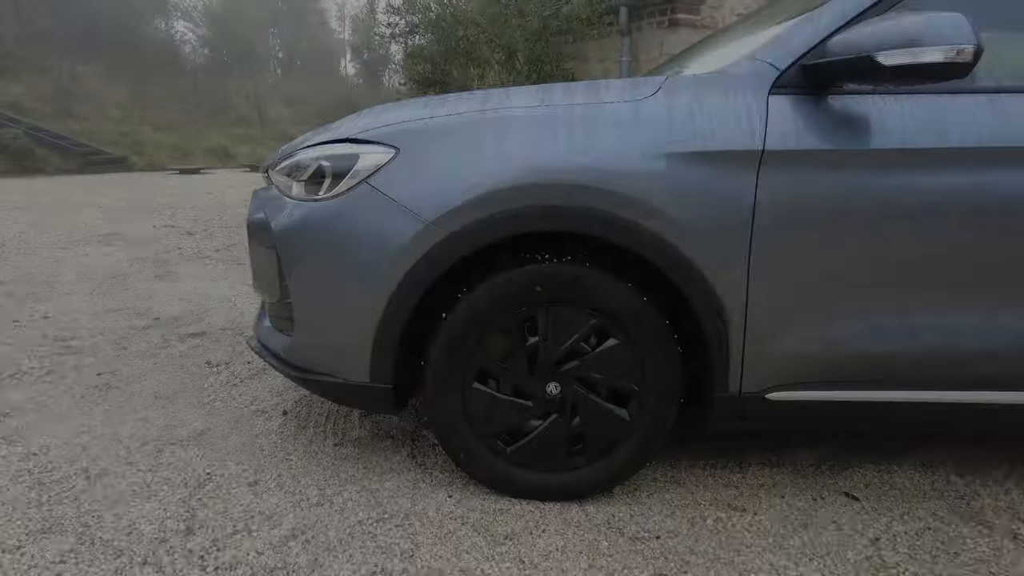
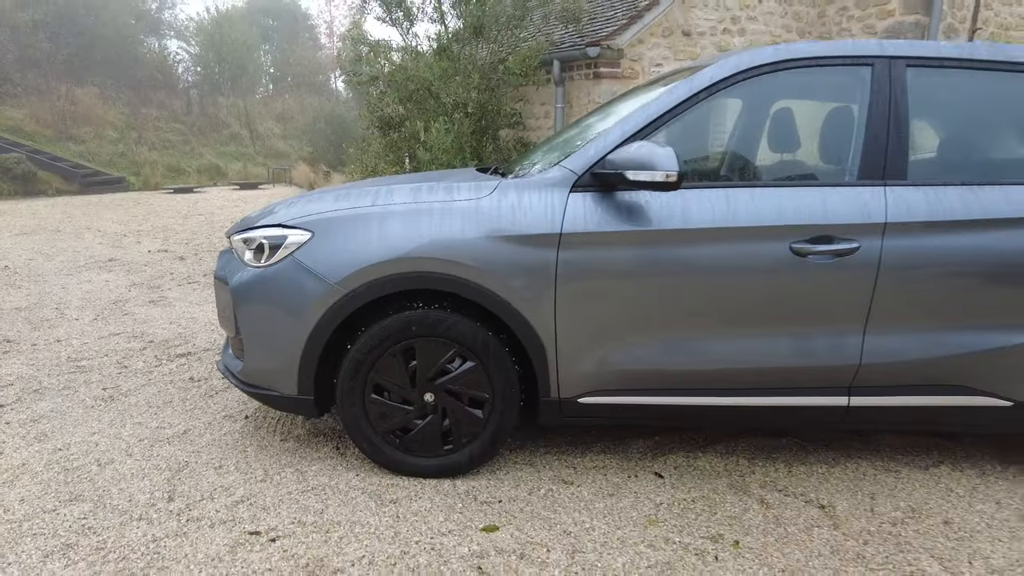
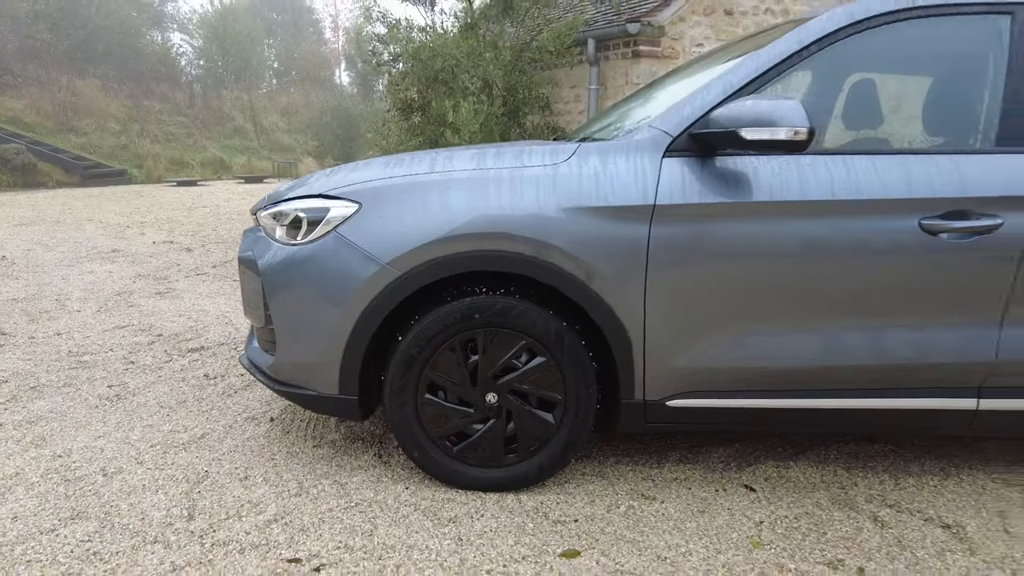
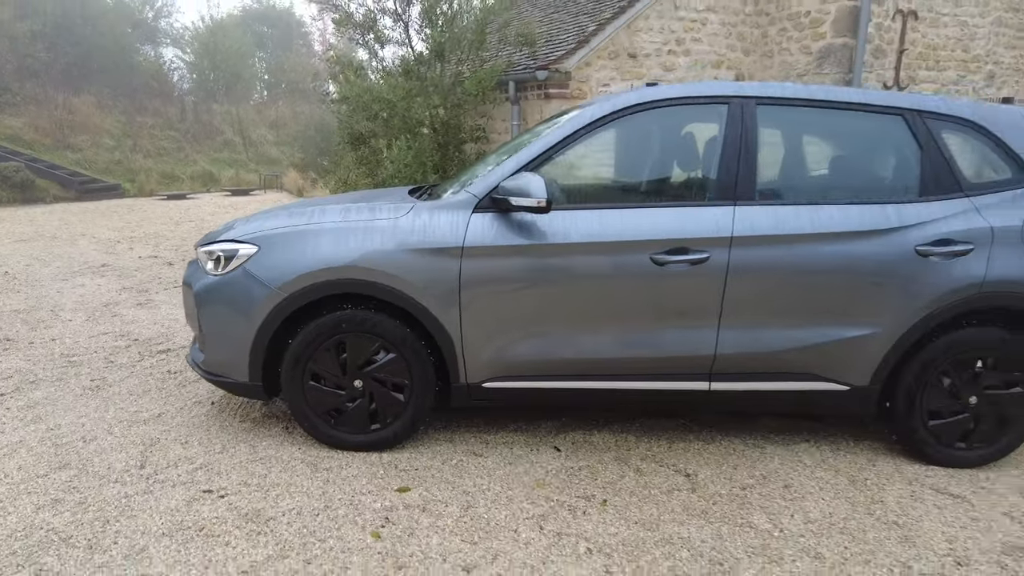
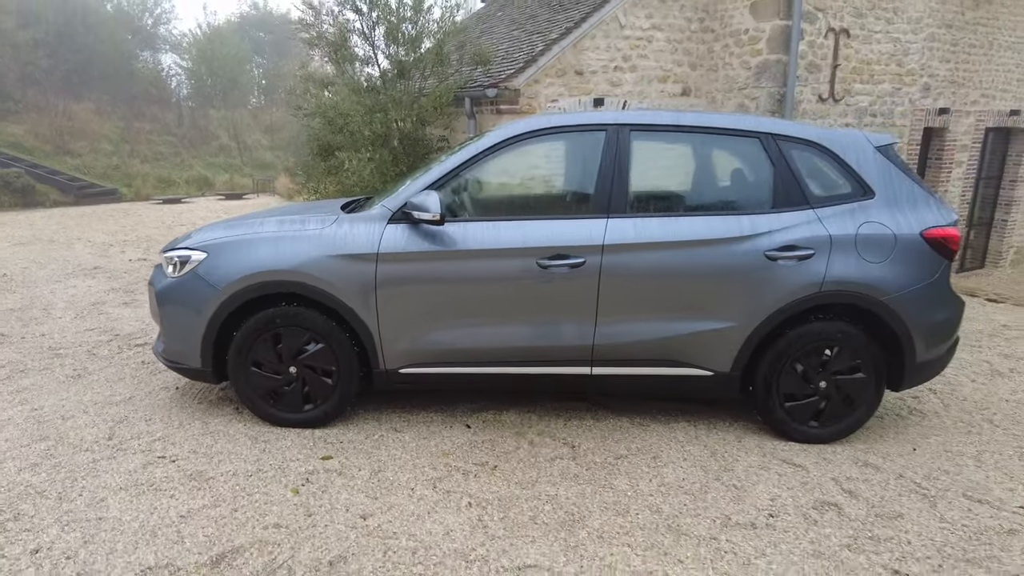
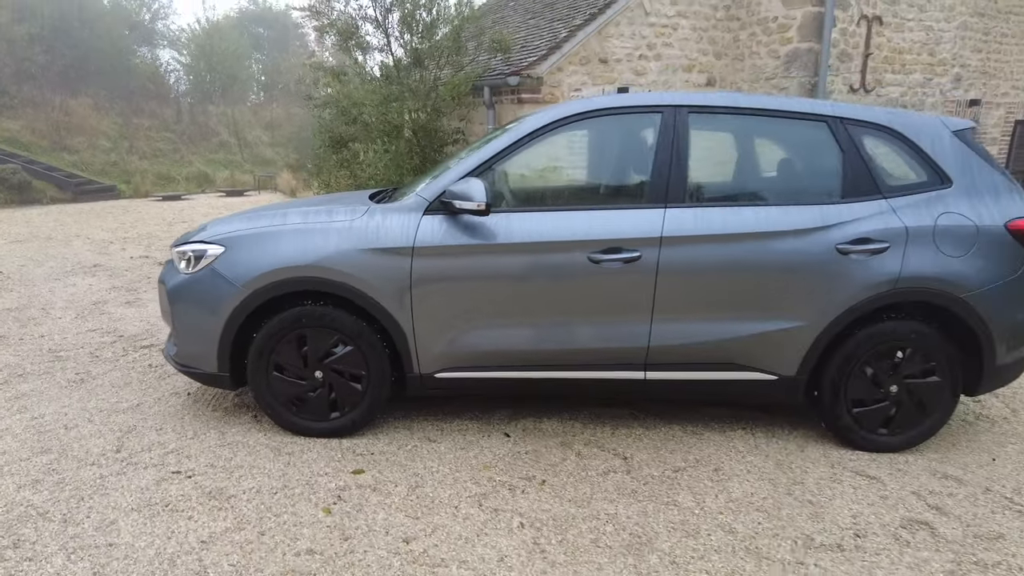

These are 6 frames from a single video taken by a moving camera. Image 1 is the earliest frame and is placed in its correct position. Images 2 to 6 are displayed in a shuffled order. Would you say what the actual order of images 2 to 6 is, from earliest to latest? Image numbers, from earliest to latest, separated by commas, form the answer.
3, 2, 4, 6, 5
